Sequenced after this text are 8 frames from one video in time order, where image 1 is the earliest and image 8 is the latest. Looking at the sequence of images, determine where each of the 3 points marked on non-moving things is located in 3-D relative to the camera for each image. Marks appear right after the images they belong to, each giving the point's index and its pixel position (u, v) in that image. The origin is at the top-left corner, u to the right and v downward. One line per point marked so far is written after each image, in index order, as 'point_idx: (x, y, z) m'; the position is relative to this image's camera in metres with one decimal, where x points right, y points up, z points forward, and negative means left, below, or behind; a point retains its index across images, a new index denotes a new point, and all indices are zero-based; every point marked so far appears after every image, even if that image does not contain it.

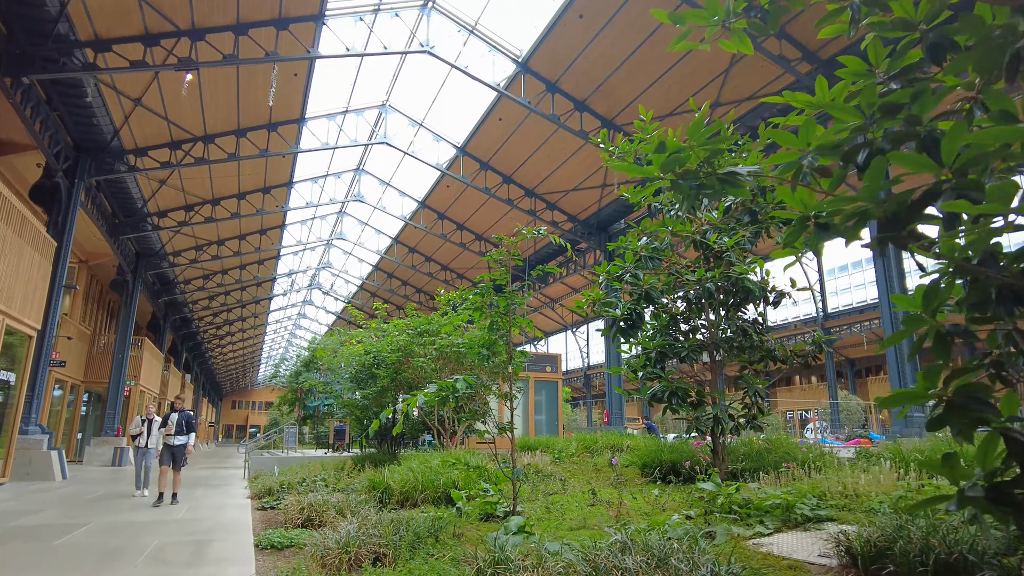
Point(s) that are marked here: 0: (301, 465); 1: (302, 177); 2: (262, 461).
0: (-3.6, -3.0, +11.2) m
1: (-6.1, +3.2, +19.0) m
2: (-5.0, -3.5, +13.1) m
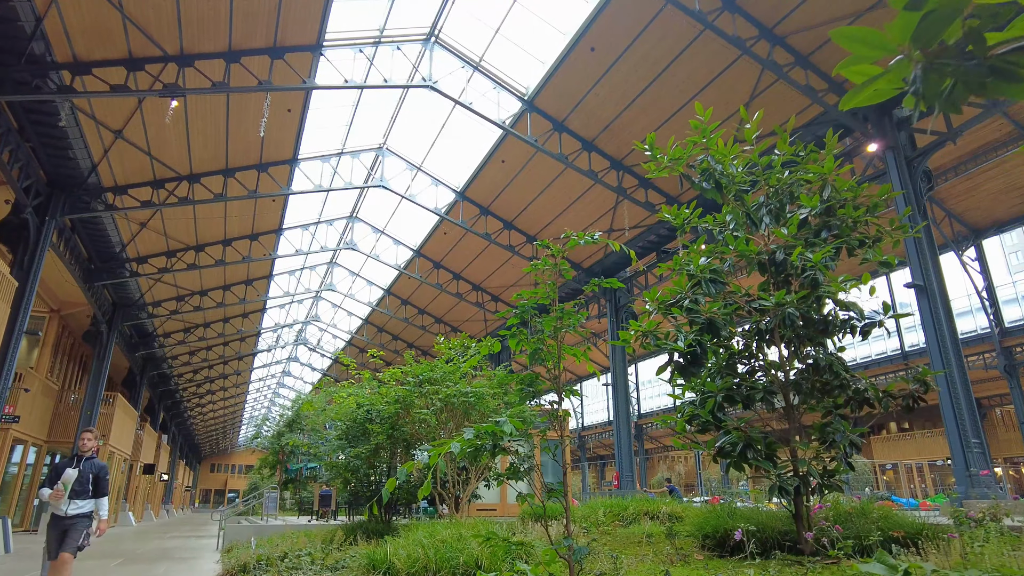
0: (-3.4, -3.7, +9.8) m
1: (-6.0, +1.8, +18.1) m
2: (-4.9, -4.3, +11.7) m
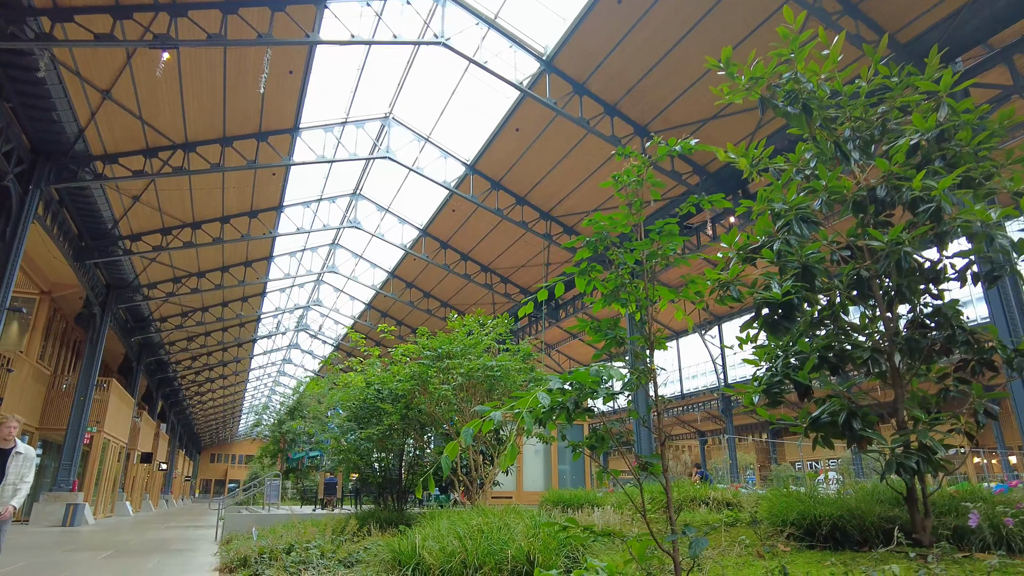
0: (-3.1, -3.3, +9.0) m
1: (-5.7, +2.3, +17.3) m
2: (-4.5, -3.8, +10.9) m
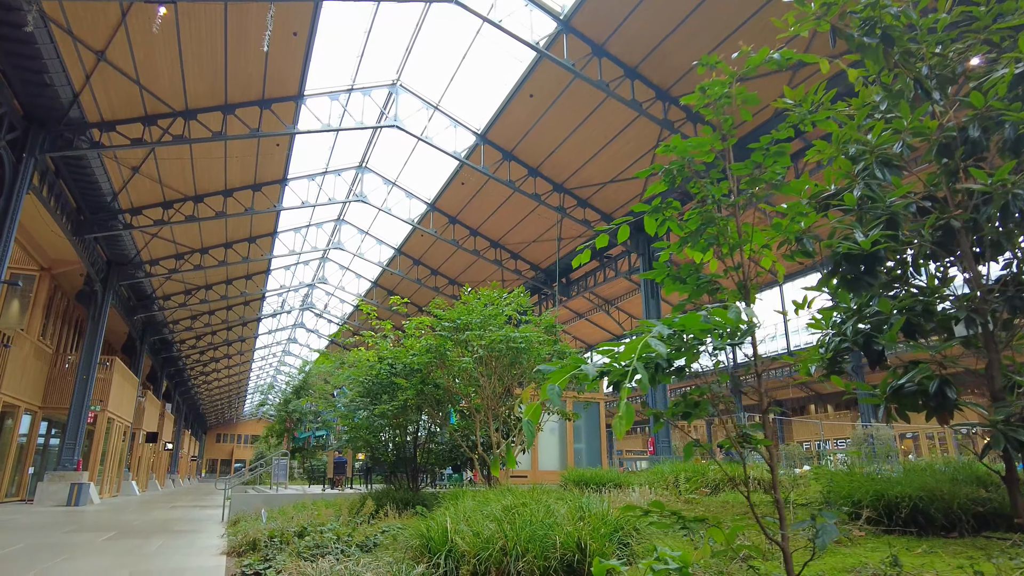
0: (-2.8, -2.9, +8.6) m
1: (-5.4, +2.9, +16.7) m
2: (-4.3, -3.4, +10.5) m
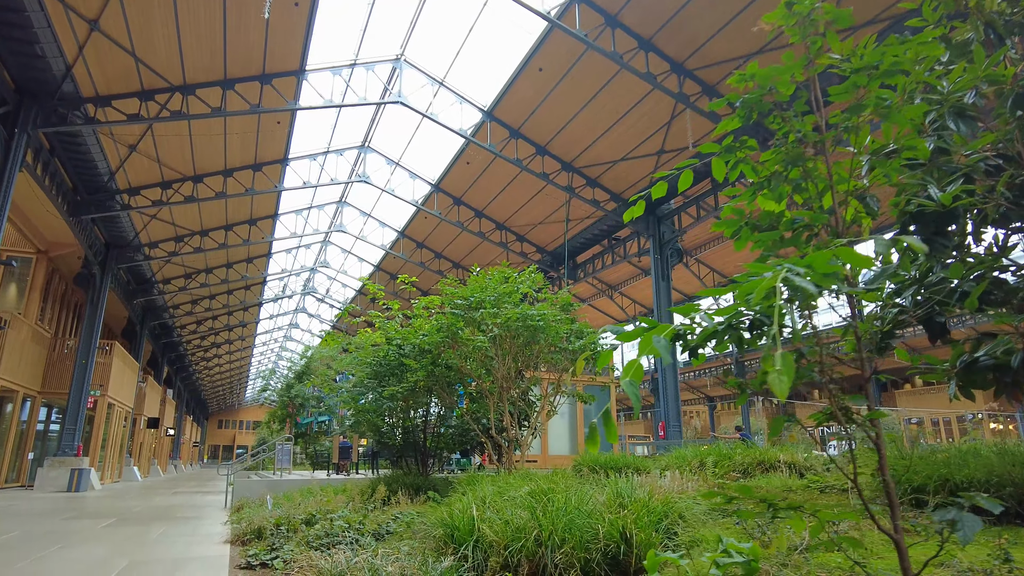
0: (-2.7, -2.6, +8.3) m
1: (-5.3, +3.4, +16.3) m
2: (-4.1, -3.1, +10.2) m
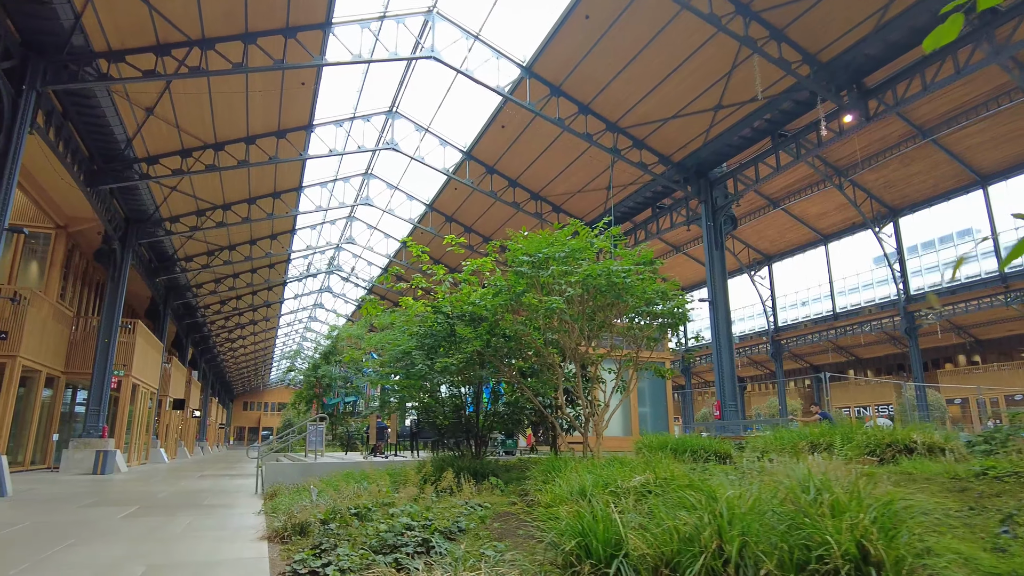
0: (-1.9, -2.1, +7.5) m
1: (-4.4, +4.0, +15.4) m
2: (-3.3, -2.6, +9.4) m
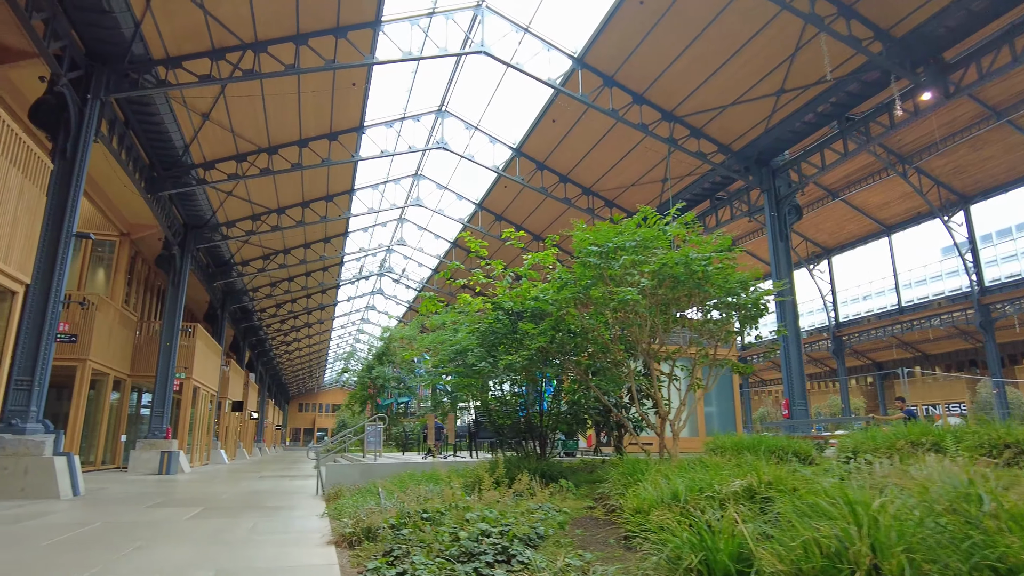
0: (-1.2, -2.1, +7.3) m
1: (-3.2, +4.0, +15.4) m
2: (-2.4, -2.6, +9.4) m
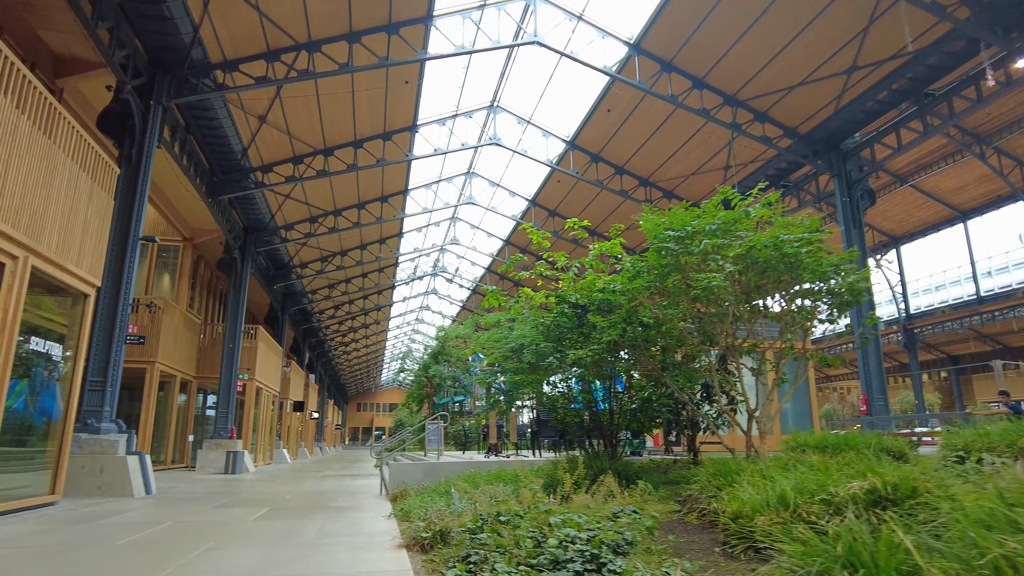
0: (-0.5, -2.1, +7.1) m
1: (-2.0, +4.0, +15.3) m
2: (-1.5, -2.5, +9.2) m
